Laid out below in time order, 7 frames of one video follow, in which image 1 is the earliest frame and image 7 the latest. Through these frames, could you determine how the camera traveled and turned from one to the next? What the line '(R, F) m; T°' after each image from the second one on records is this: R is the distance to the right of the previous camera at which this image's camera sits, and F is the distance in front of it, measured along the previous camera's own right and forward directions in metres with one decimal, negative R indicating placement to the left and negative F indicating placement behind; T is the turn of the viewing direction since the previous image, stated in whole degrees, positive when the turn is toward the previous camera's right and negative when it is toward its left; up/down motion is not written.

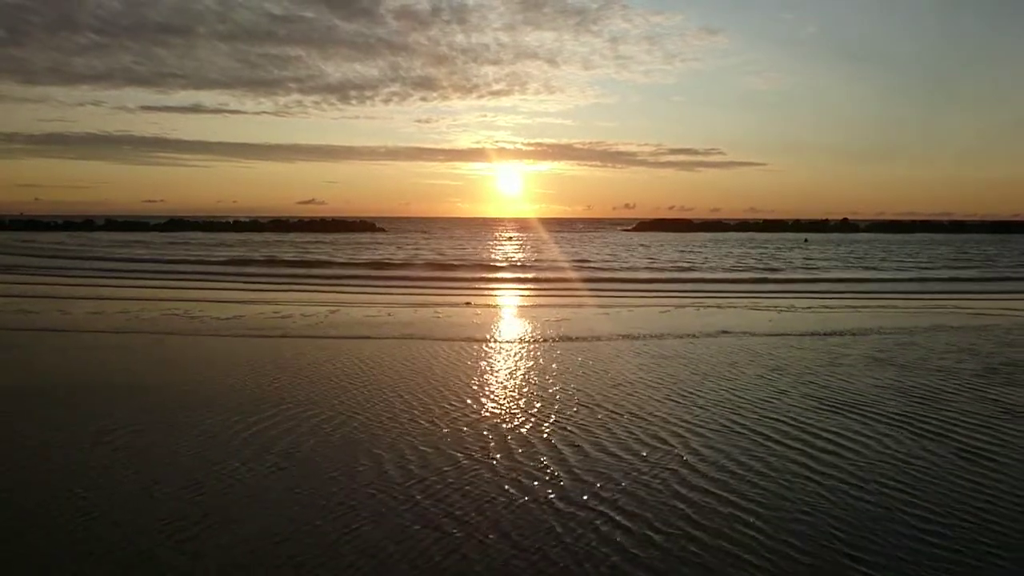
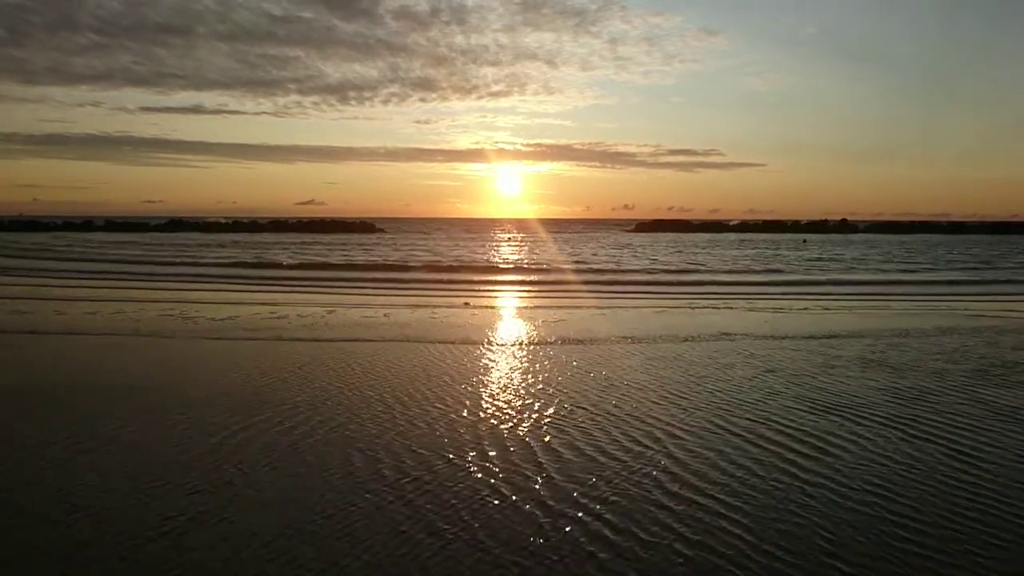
(-1.7, 0.0) m; 0°
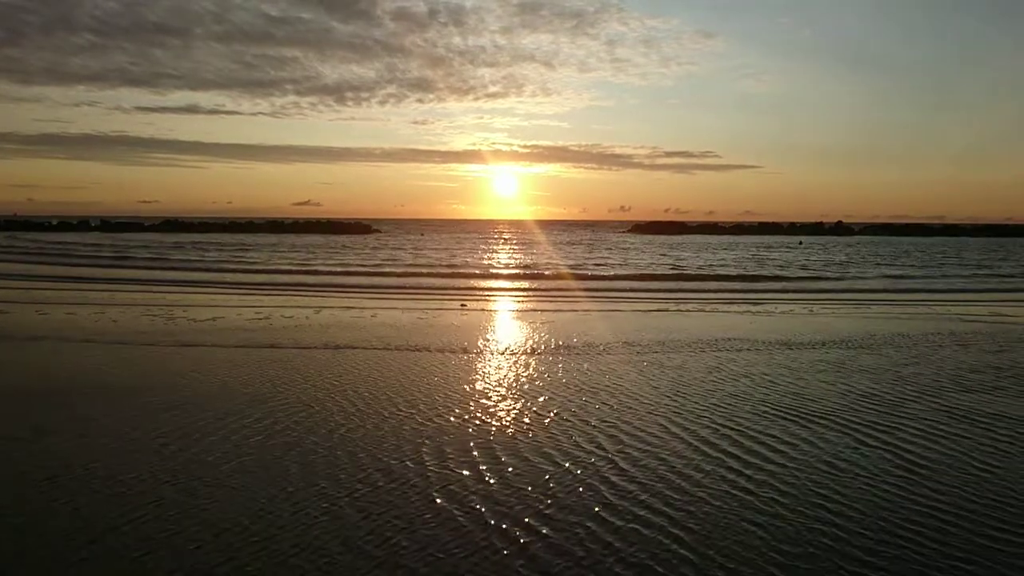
(+0.2, -0.8) m; 0°
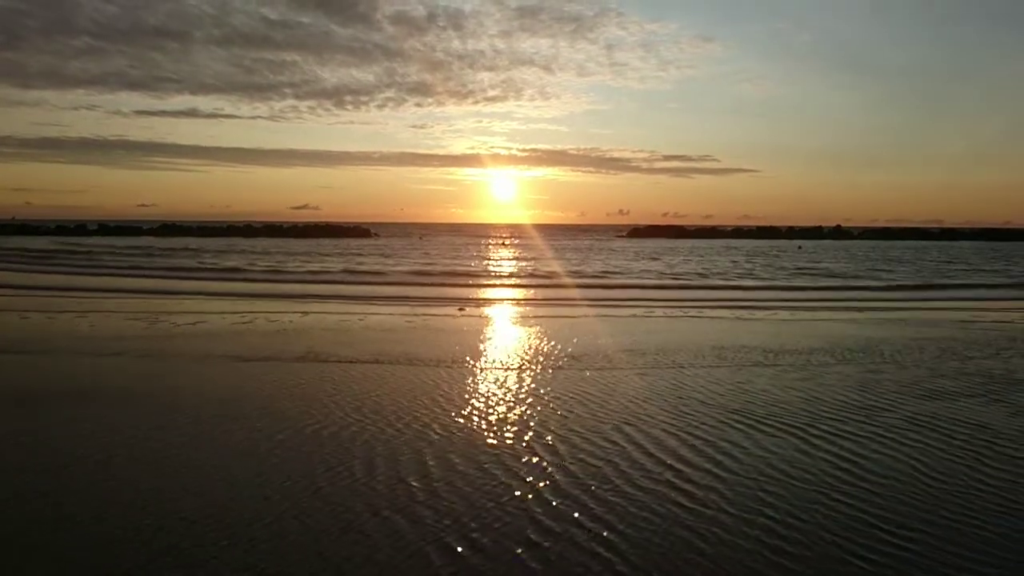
(+0.5, +0.1) m; 0°
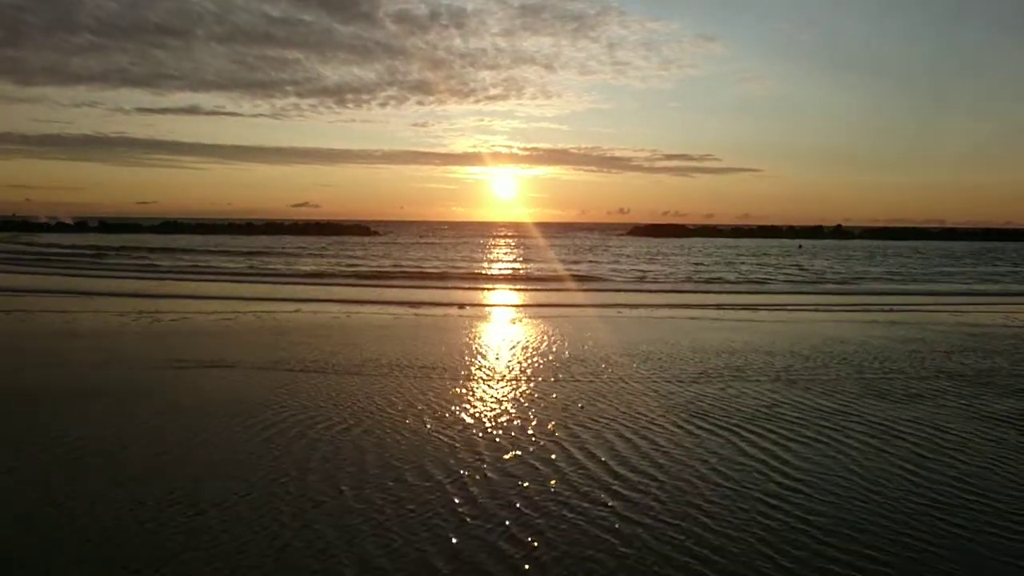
(+0.5, +0.1) m; 0°
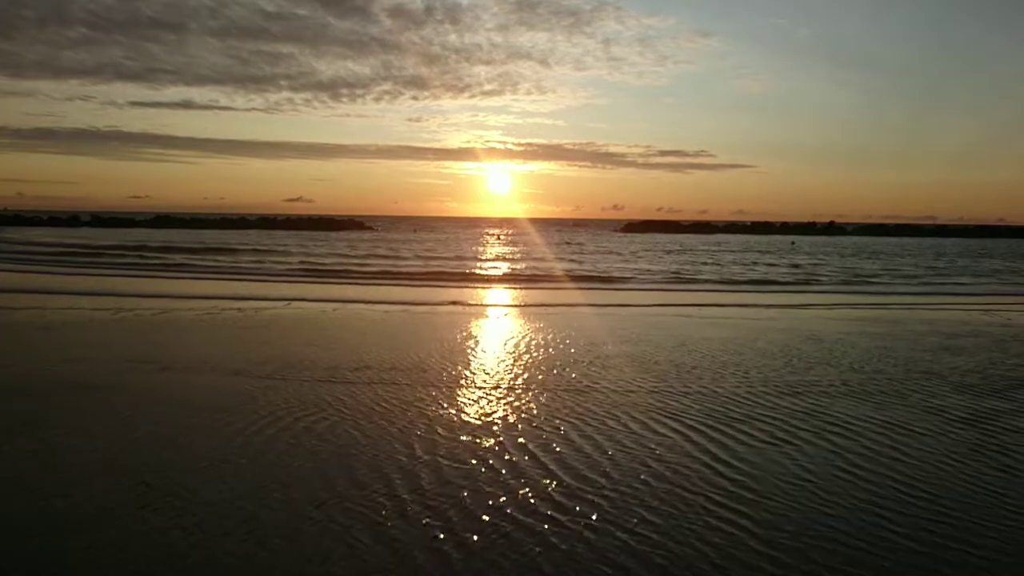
(+0.1, +0.3) m; 0°
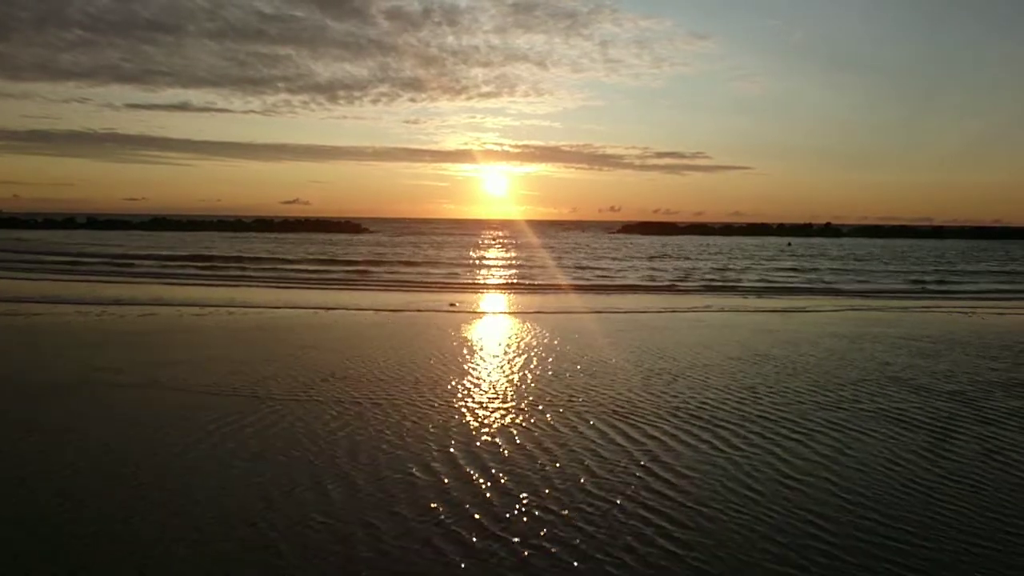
(0.0, -0.1) m; 0°
